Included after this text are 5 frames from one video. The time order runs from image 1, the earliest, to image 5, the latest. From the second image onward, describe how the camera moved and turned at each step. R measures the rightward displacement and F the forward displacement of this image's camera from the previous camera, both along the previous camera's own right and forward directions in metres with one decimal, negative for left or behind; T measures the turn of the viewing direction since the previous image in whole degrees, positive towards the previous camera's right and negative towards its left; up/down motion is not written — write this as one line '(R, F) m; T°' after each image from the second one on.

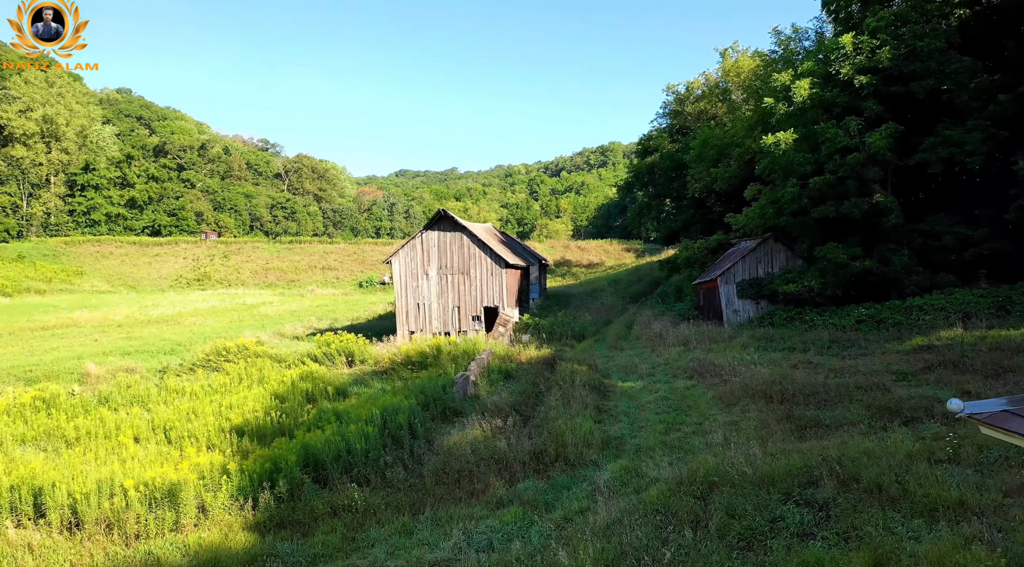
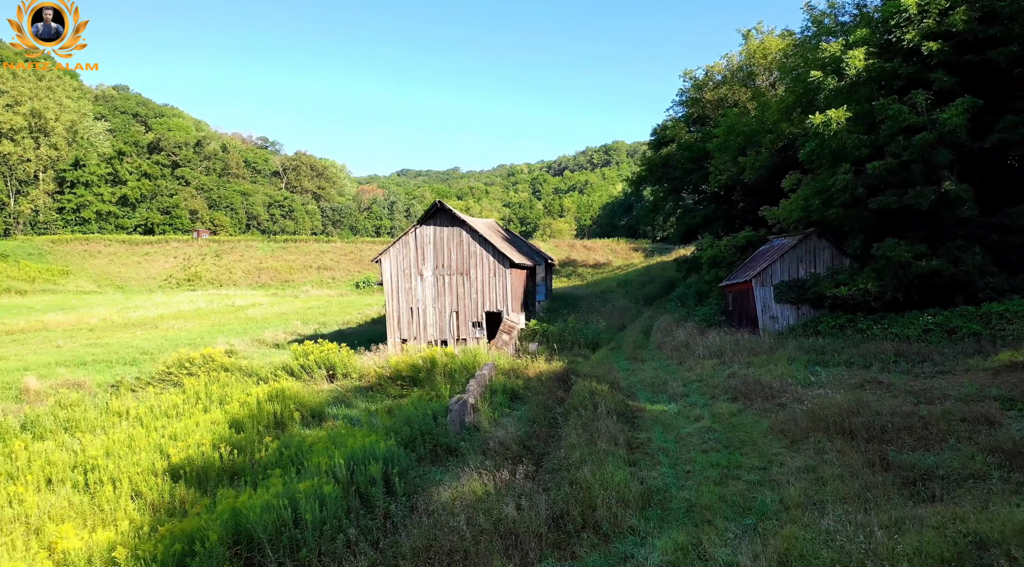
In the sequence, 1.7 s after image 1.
(-0.1, +3.3) m; 0°
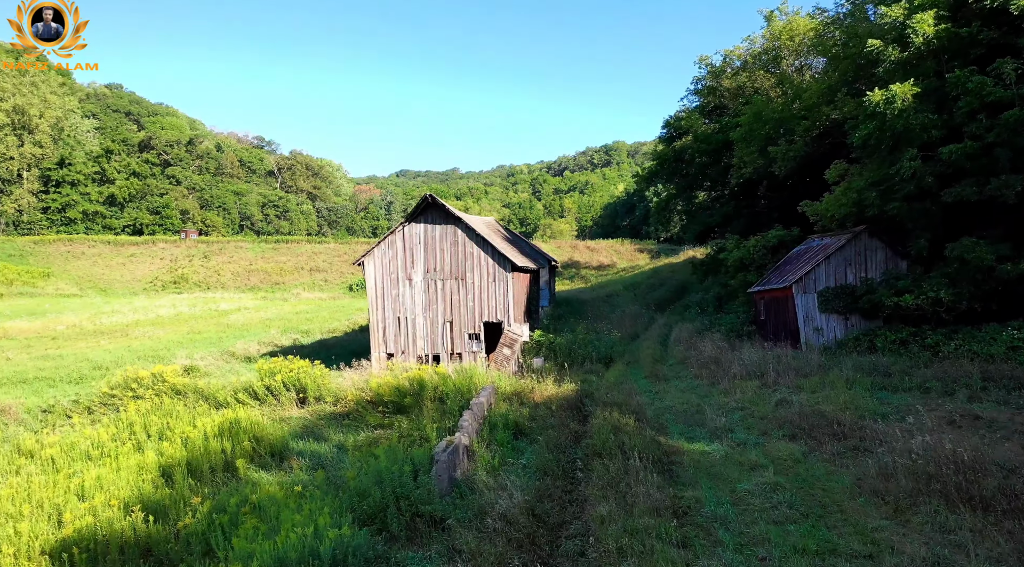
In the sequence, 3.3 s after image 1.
(-0.1, +3.2) m; 0°
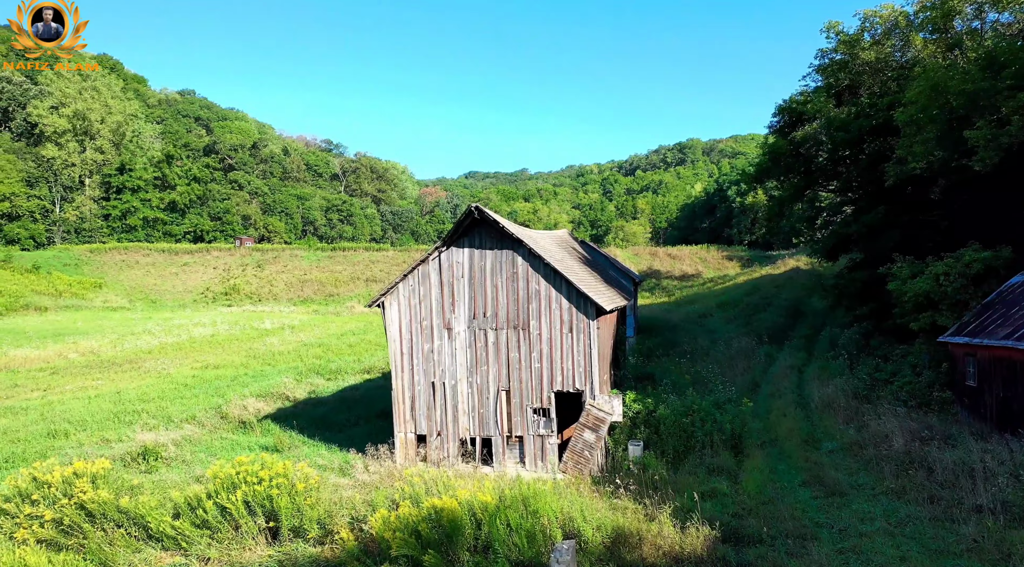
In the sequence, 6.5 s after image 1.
(-0.3, +7.0) m; -5°
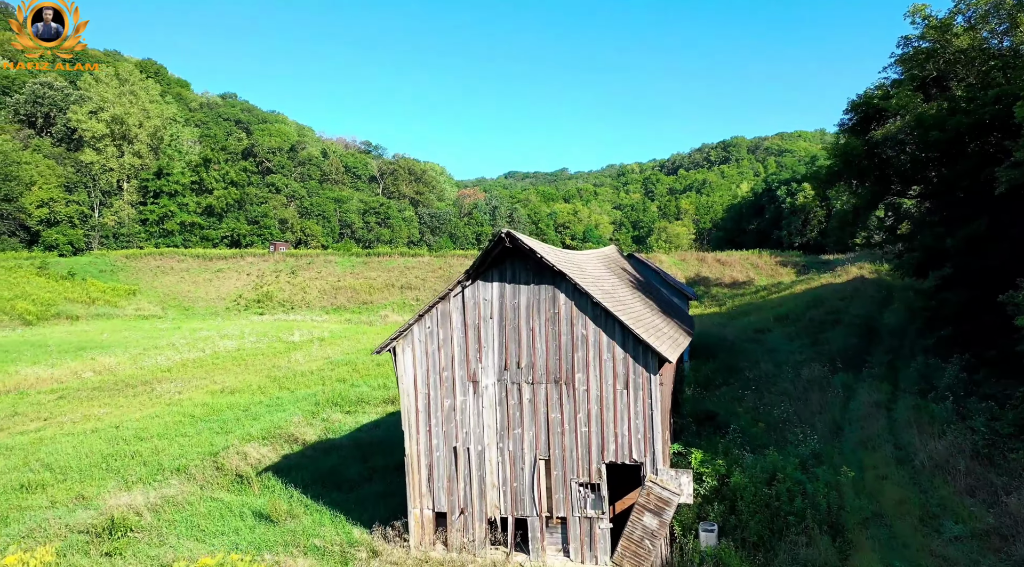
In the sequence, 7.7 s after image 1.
(0.0, +3.0) m; -3°
